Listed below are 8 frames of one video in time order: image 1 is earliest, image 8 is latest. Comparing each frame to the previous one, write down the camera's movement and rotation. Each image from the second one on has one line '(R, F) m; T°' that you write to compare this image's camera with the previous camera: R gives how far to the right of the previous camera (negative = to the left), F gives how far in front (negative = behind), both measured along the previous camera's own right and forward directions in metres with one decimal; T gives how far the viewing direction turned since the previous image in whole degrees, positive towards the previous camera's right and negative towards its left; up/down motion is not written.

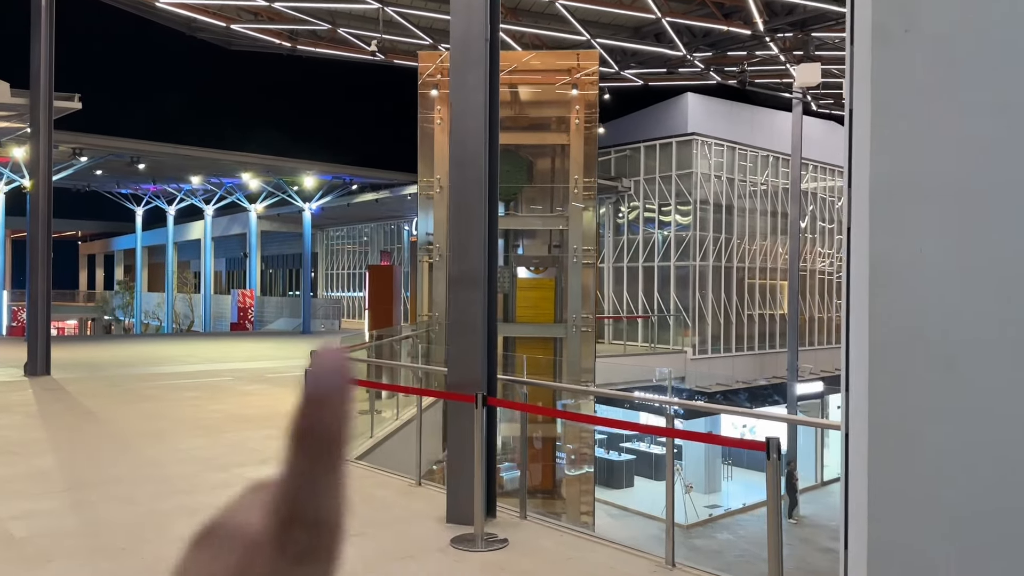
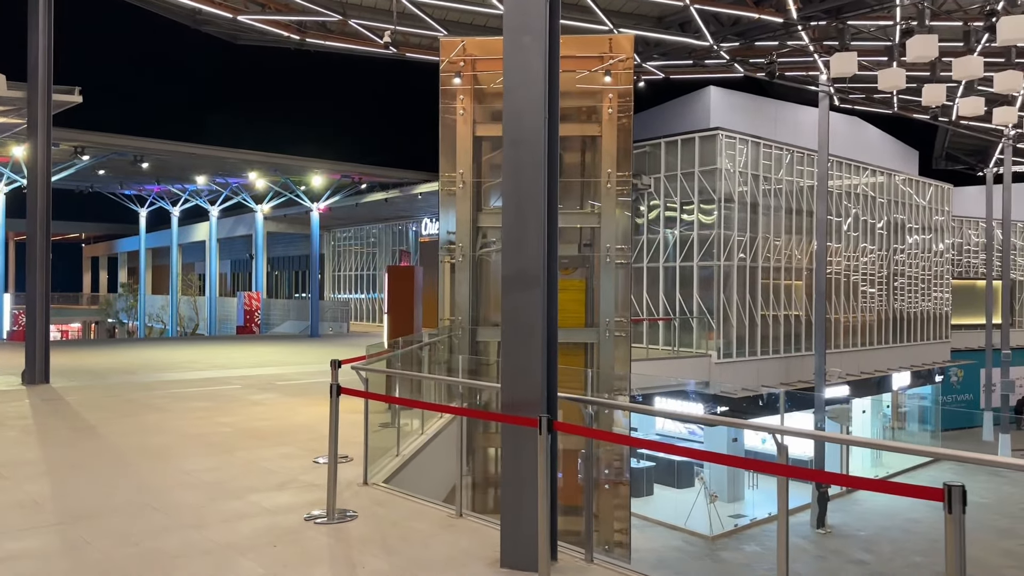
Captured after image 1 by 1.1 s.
(-0.4, +0.8) m; 0°
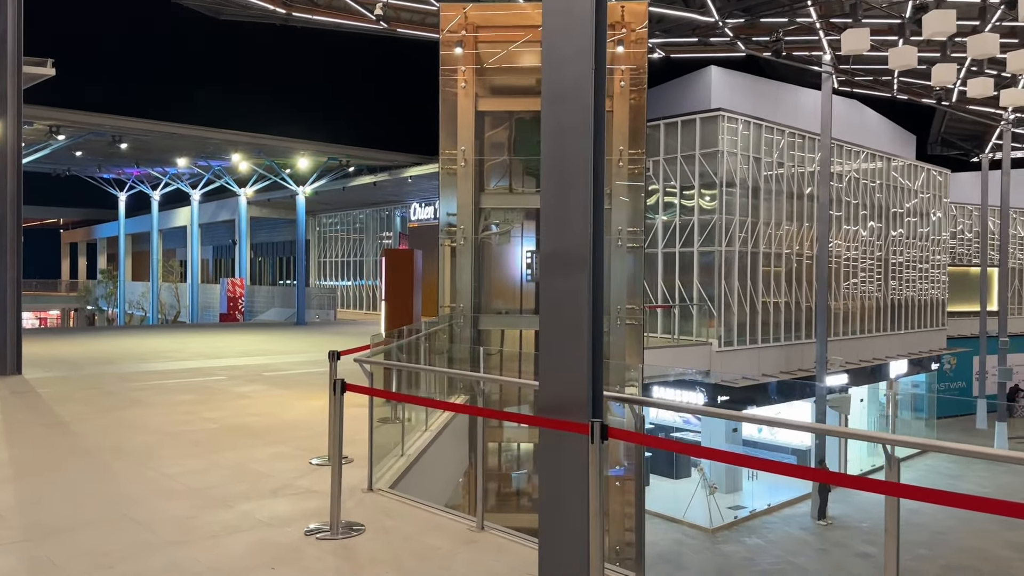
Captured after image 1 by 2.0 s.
(-0.3, +0.7) m; +1°
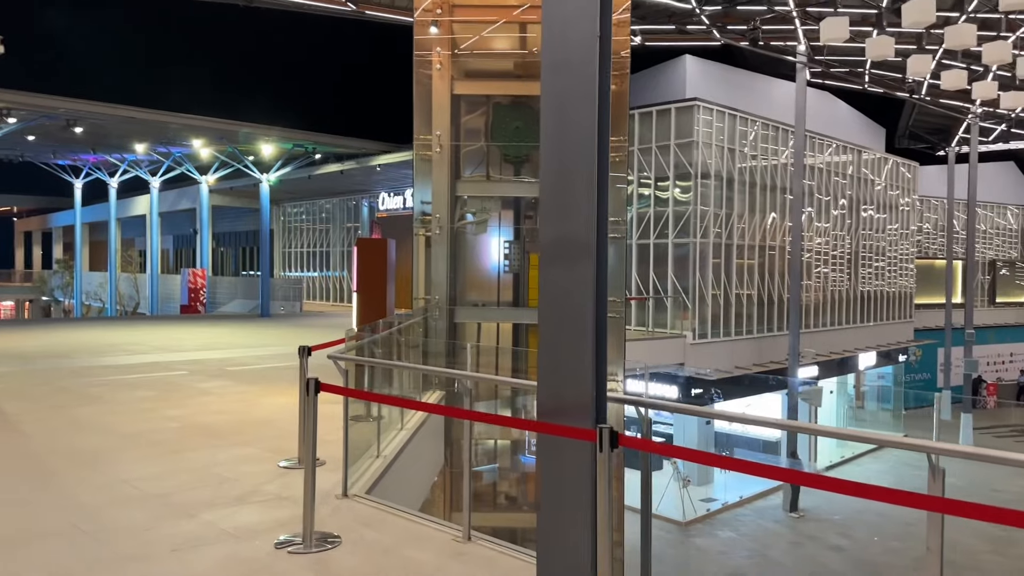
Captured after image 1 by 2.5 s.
(-0.1, +0.4) m; +3°
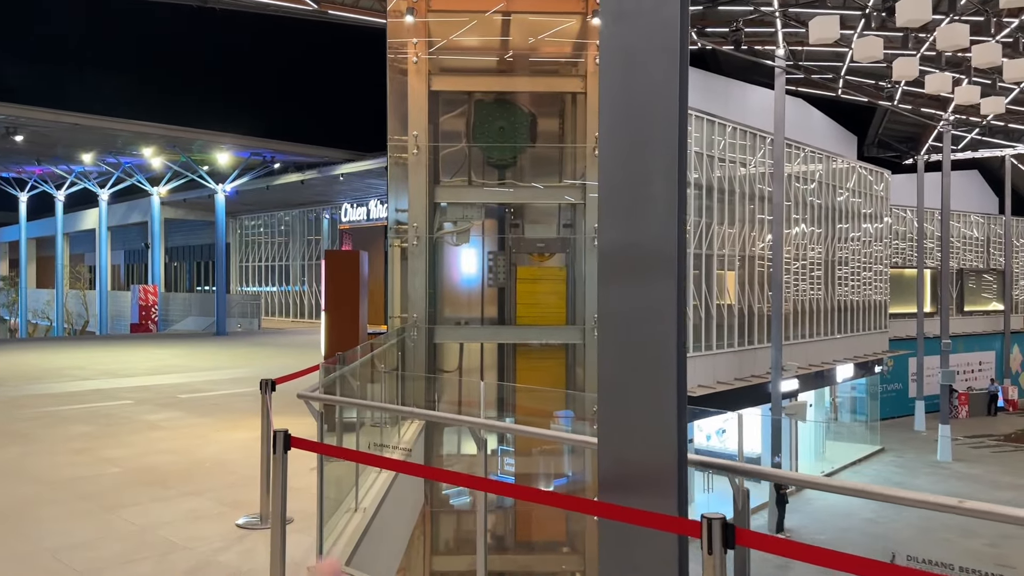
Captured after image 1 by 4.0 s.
(-0.3, +1.0) m; +3°
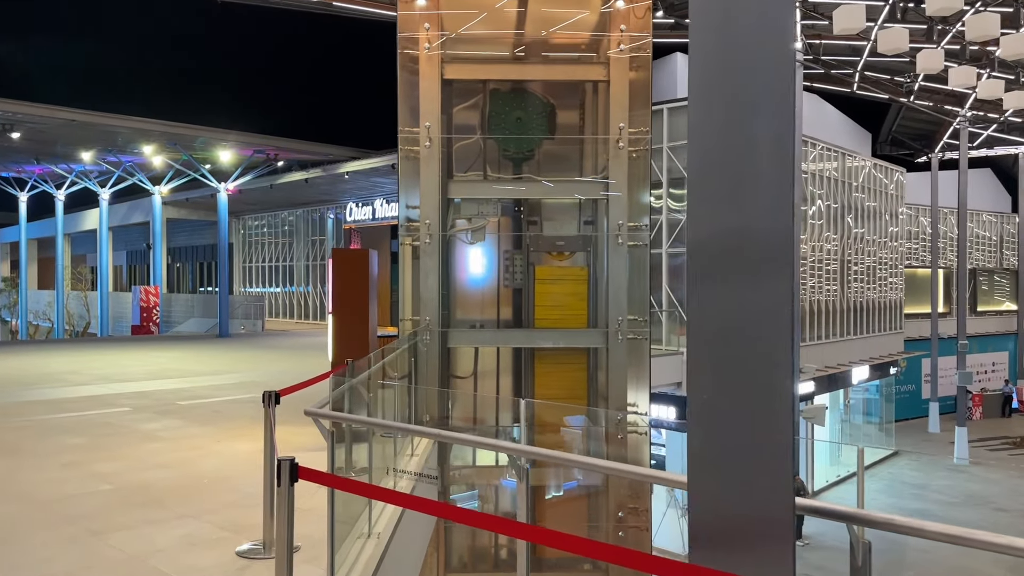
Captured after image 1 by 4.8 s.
(-0.2, +0.6) m; 0°
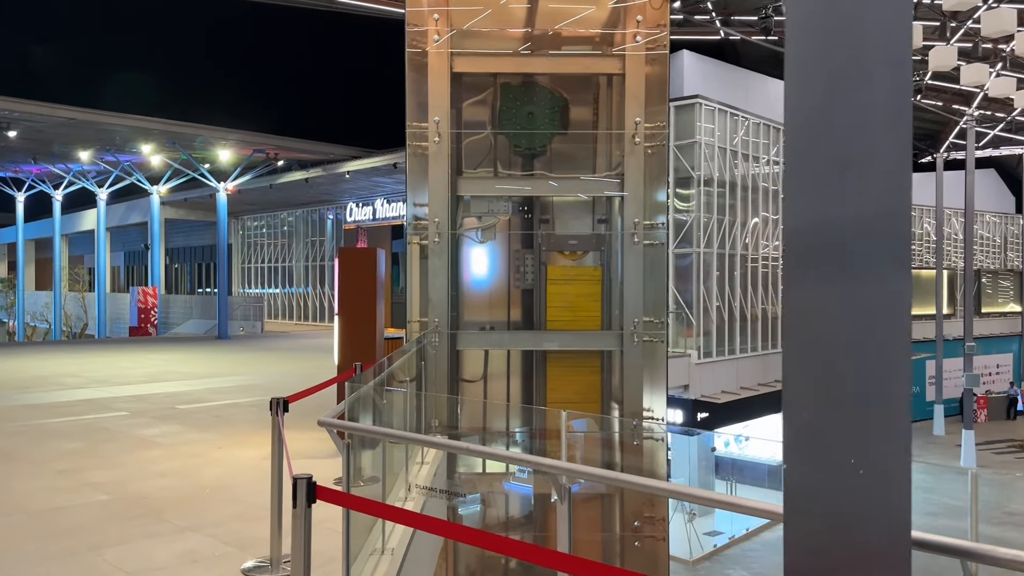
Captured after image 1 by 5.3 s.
(-0.2, +0.3) m; 0°
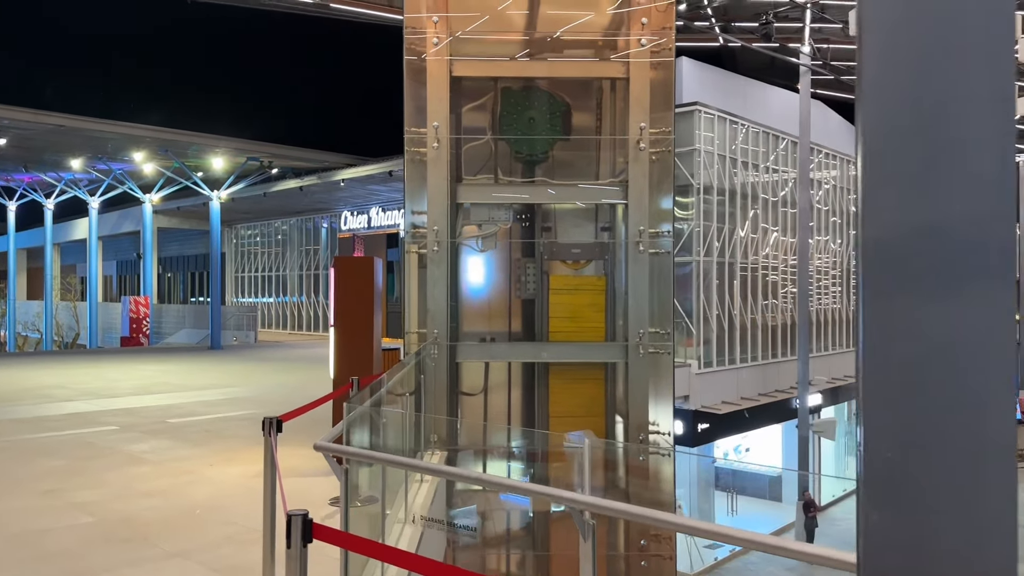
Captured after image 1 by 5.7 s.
(-0.1, +0.3) m; 0°
